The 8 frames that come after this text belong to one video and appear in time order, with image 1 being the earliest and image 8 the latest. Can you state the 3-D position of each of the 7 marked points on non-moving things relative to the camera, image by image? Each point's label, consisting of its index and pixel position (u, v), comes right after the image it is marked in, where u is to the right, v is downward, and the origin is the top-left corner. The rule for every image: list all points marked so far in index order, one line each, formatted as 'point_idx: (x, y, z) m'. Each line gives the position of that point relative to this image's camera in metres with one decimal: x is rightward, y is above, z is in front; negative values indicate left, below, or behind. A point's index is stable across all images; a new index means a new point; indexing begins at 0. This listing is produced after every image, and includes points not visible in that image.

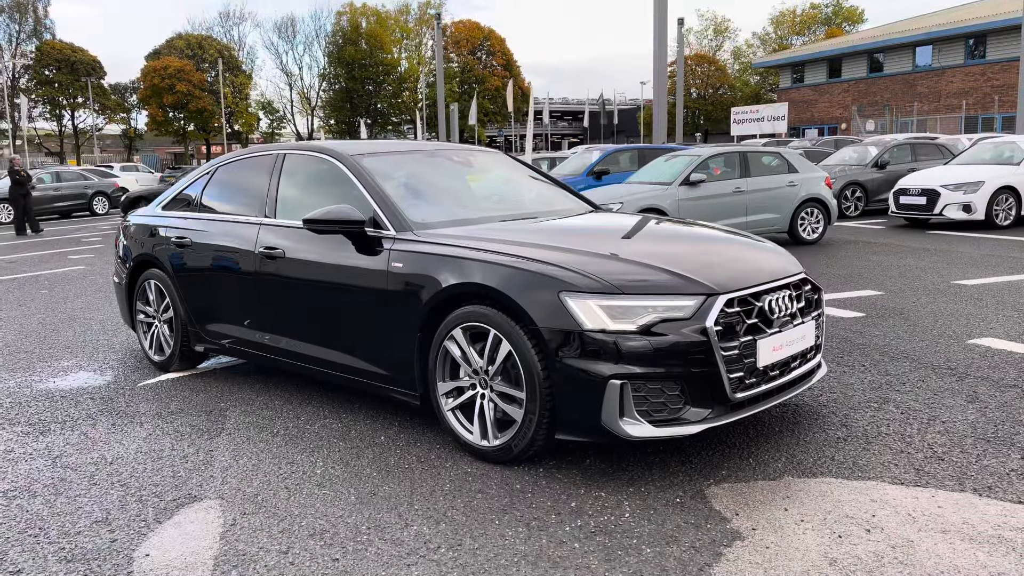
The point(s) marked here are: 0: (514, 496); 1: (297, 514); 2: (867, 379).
0: (0.0, -0.7, +2.9) m
1: (-0.7, -0.8, +2.8) m
2: (+1.8, -0.5, +4.3) m
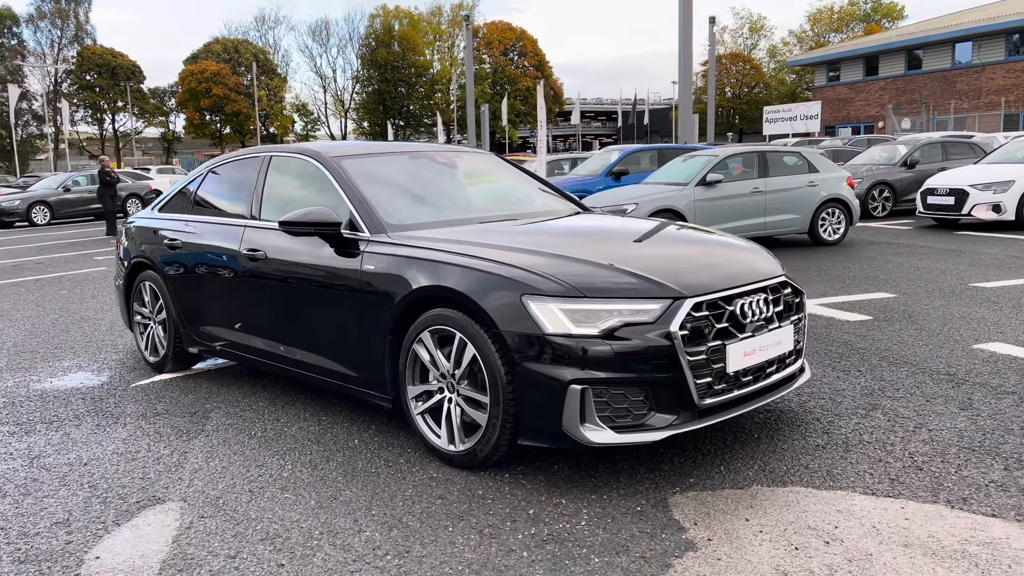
0: (-0.1, -0.7, +2.9) m
1: (-0.9, -0.8, +2.8) m
2: (+1.7, -0.5, +4.2) m
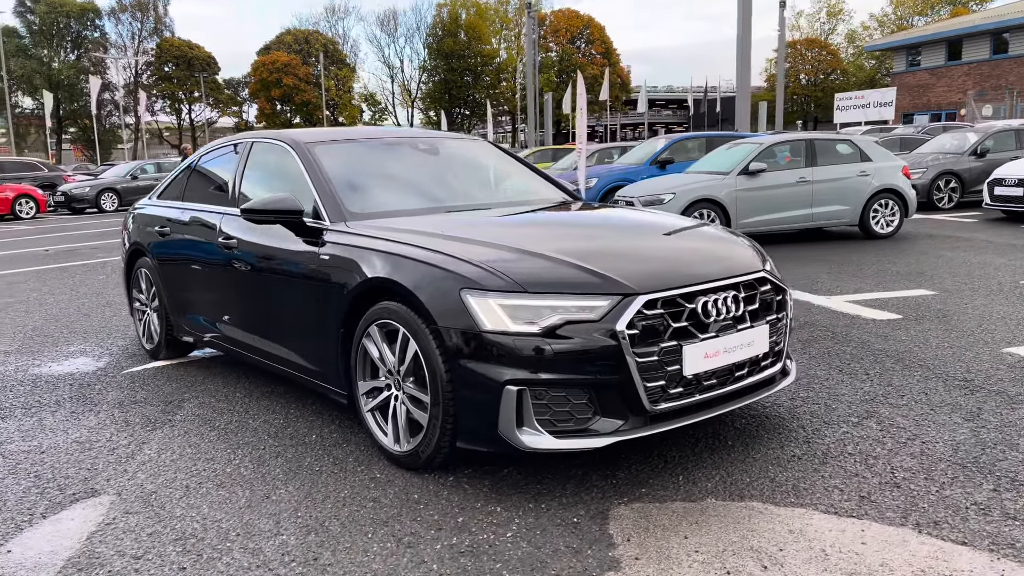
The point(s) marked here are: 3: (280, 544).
0: (-0.3, -0.7, +2.7) m
1: (-1.1, -0.7, +2.7) m
2: (+1.6, -0.5, +3.9) m
3: (-0.7, -0.8, +2.5) m
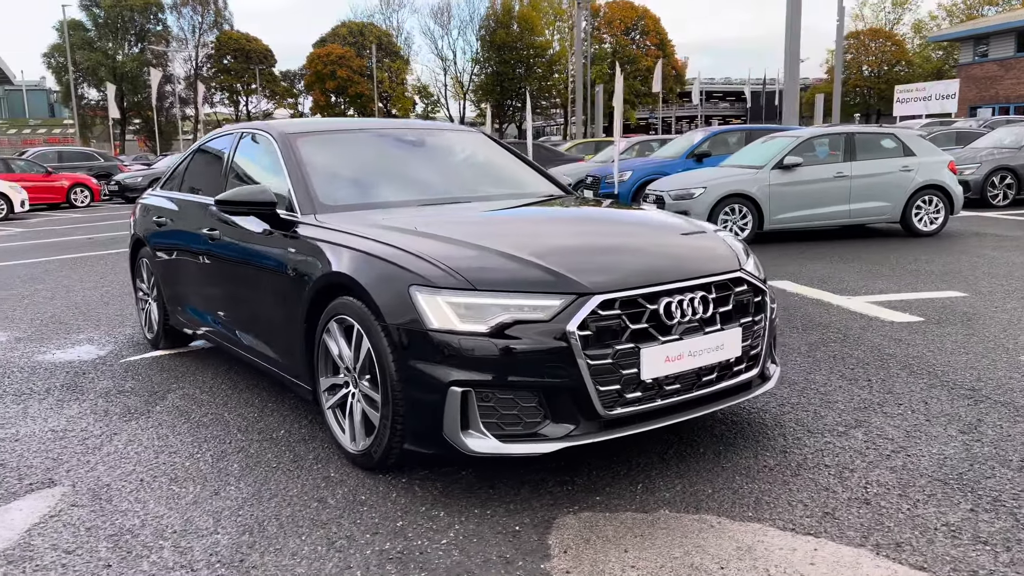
0: (-0.5, -0.7, +2.7) m
1: (-1.3, -0.7, +2.7) m
2: (+1.5, -0.5, +3.7) m
3: (-0.9, -0.7, +2.4) m
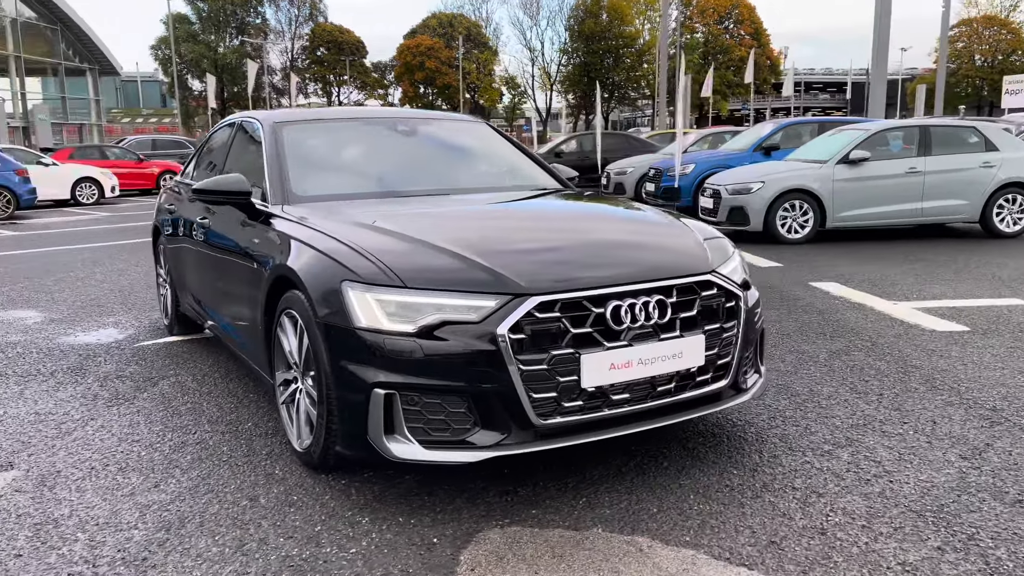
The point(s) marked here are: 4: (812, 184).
0: (-0.7, -0.7, +2.6) m
1: (-1.5, -0.7, +2.7) m
2: (+1.4, -0.5, +3.4) m
3: (-1.1, -0.7, +2.4) m
4: (+3.3, +1.1, +9.2) m
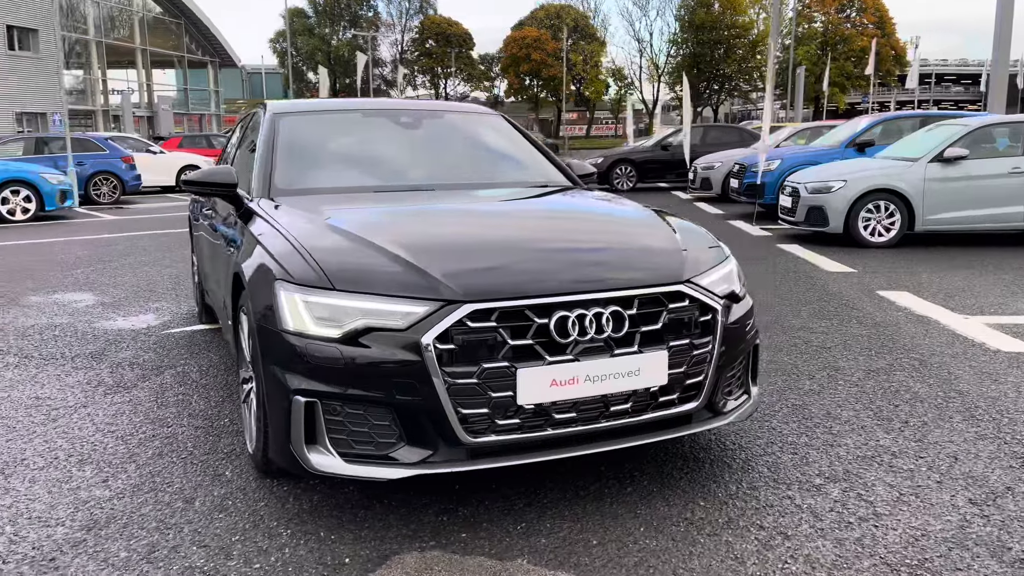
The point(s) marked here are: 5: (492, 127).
0: (-0.9, -0.7, +2.5) m
1: (-1.6, -0.6, +2.7) m
2: (+1.3, -0.6, +3.1) m
3: (-1.3, -0.7, +2.4) m
4: (+3.9, +1.1, +8.5) m
5: (-0.1, +0.8, +4.2) m
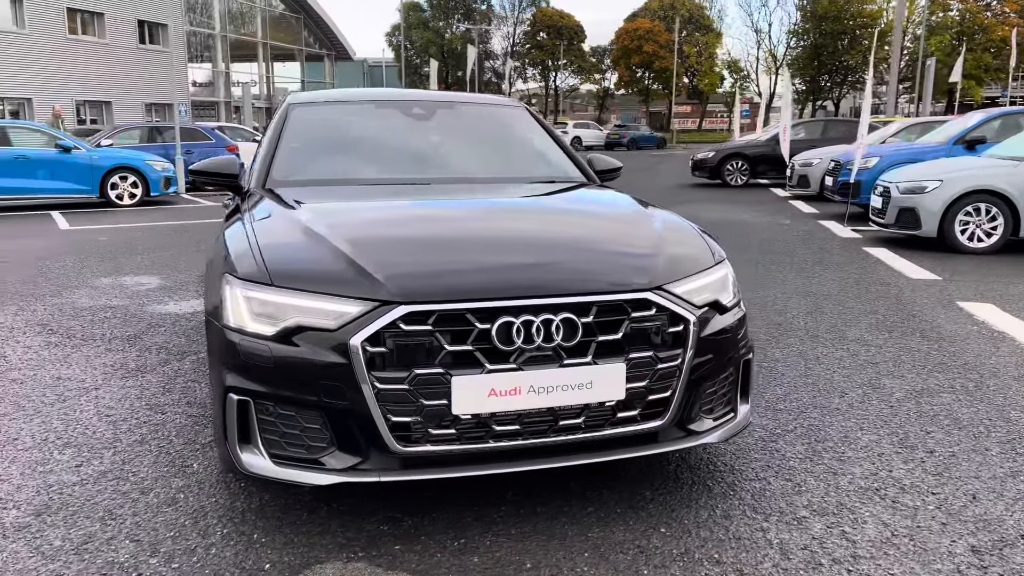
0: (-1.1, -0.6, +2.5) m
1: (-1.7, -0.6, +2.8) m
2: (+1.2, -0.6, +2.8) m
3: (-1.5, -0.7, +2.4) m
4: (+4.6, +1.0, +7.8) m
5: (0.0, +0.8, +4.0) m
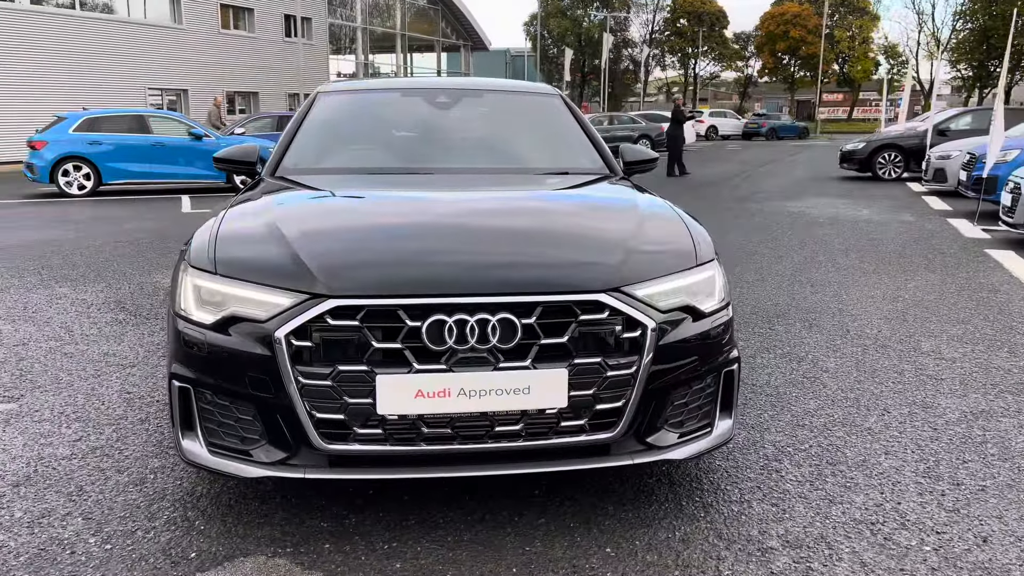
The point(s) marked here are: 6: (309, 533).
0: (-1.2, -0.6, +2.6) m
1: (-1.8, -0.5, +3.0) m
2: (+1.1, -0.6, +2.5) m
3: (-1.6, -0.6, +2.6) m
4: (+5.3, +0.9, +6.9) m
5: (+0.2, +0.8, +3.9) m
6: (-0.5, -0.7, +2.3) m
